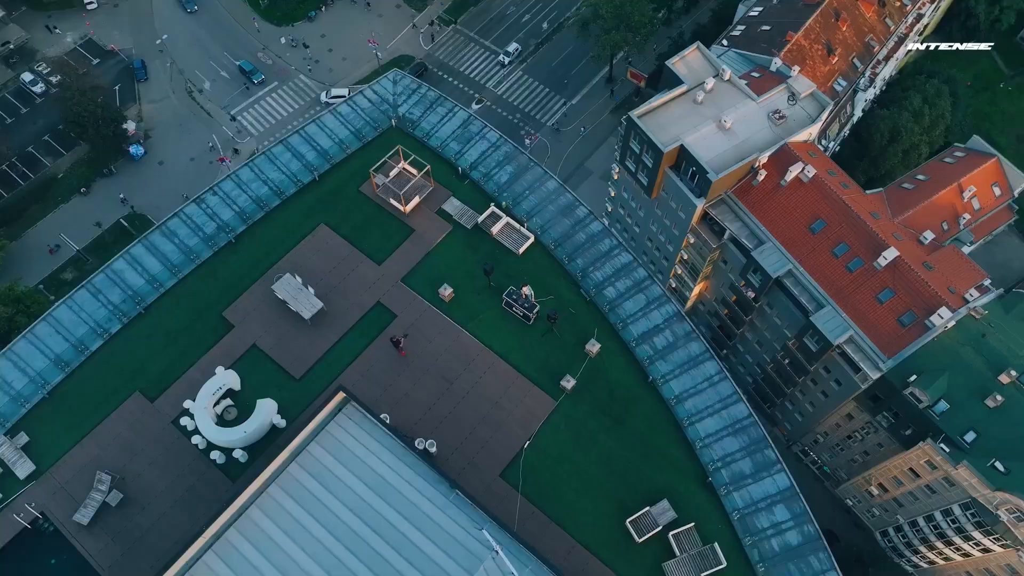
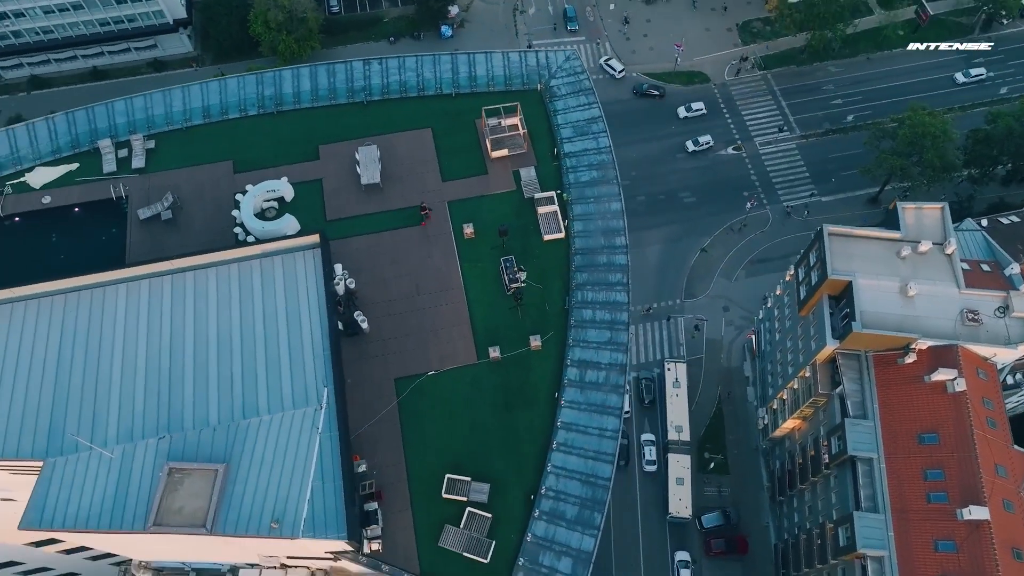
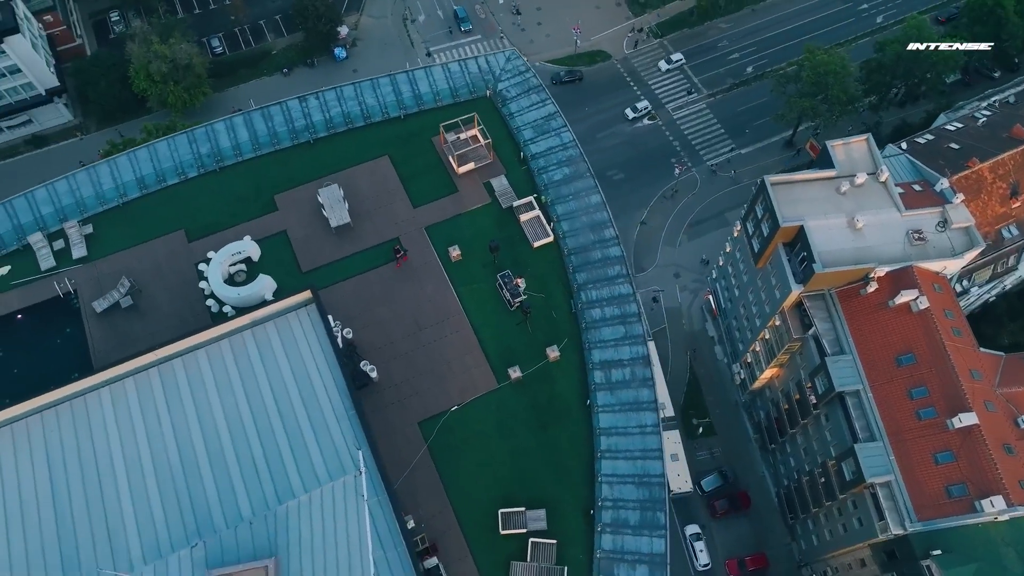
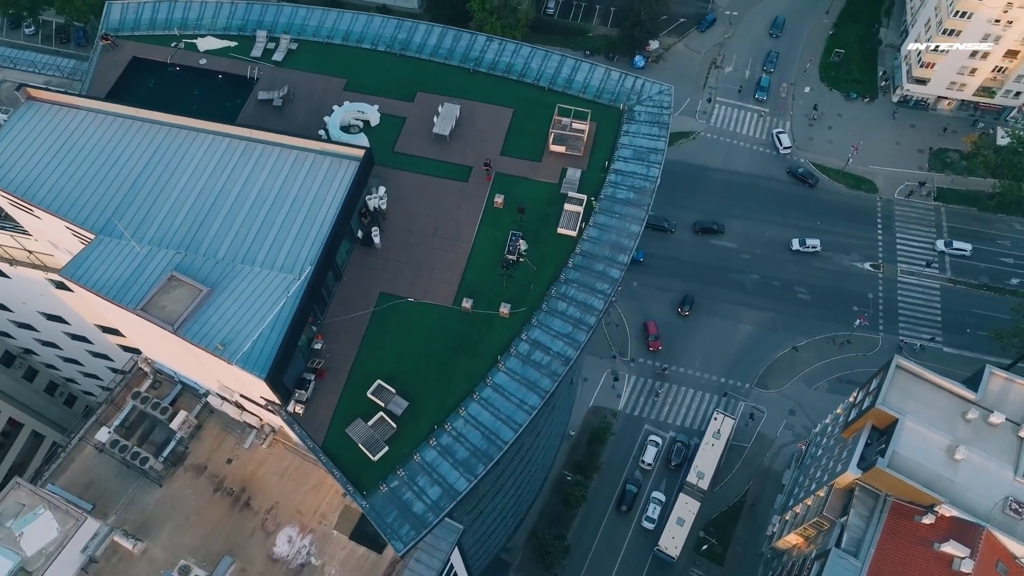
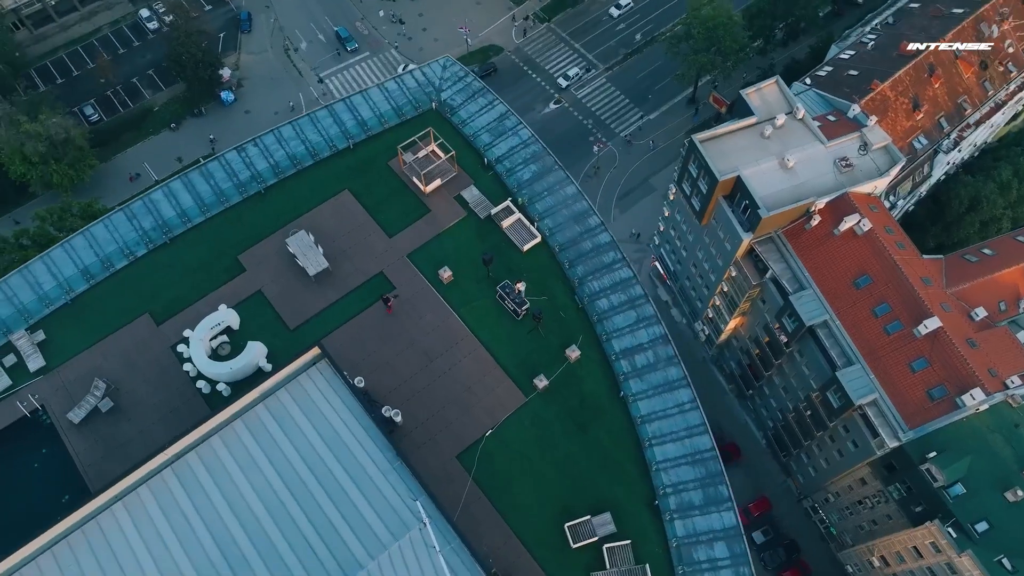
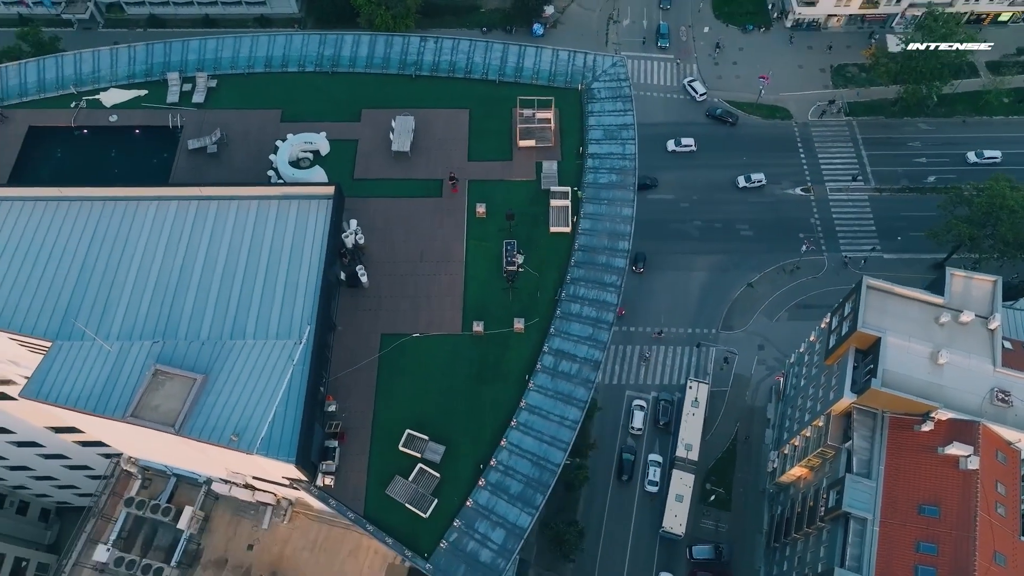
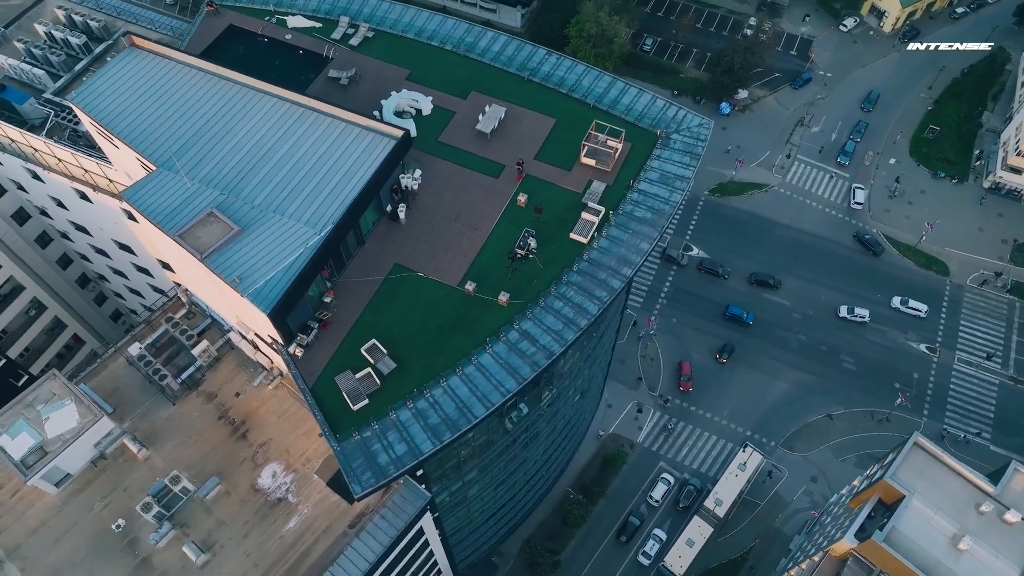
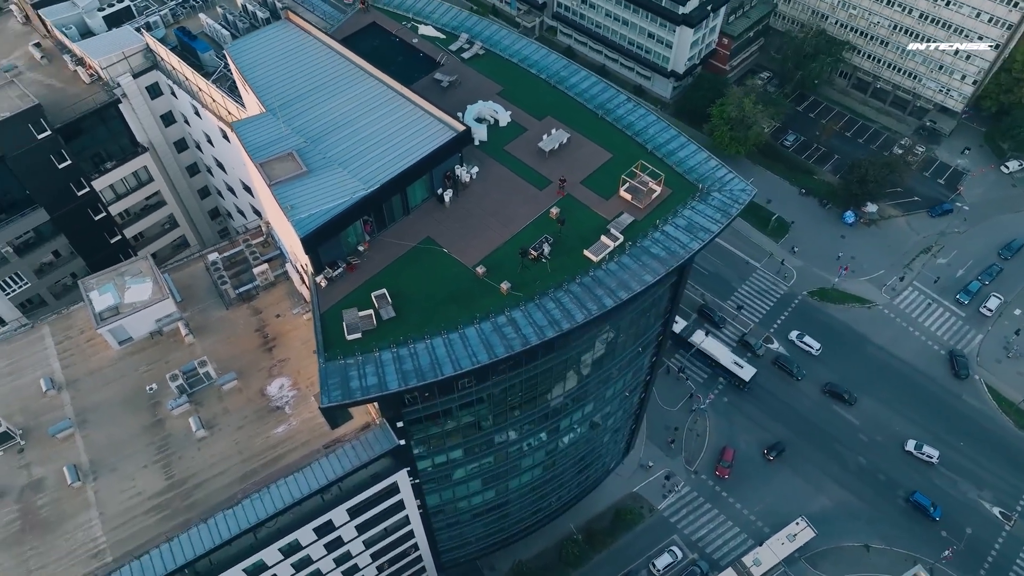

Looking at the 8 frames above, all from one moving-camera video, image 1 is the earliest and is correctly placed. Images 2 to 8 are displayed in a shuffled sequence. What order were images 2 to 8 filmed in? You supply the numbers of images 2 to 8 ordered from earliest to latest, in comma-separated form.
5, 3, 2, 6, 4, 7, 8
